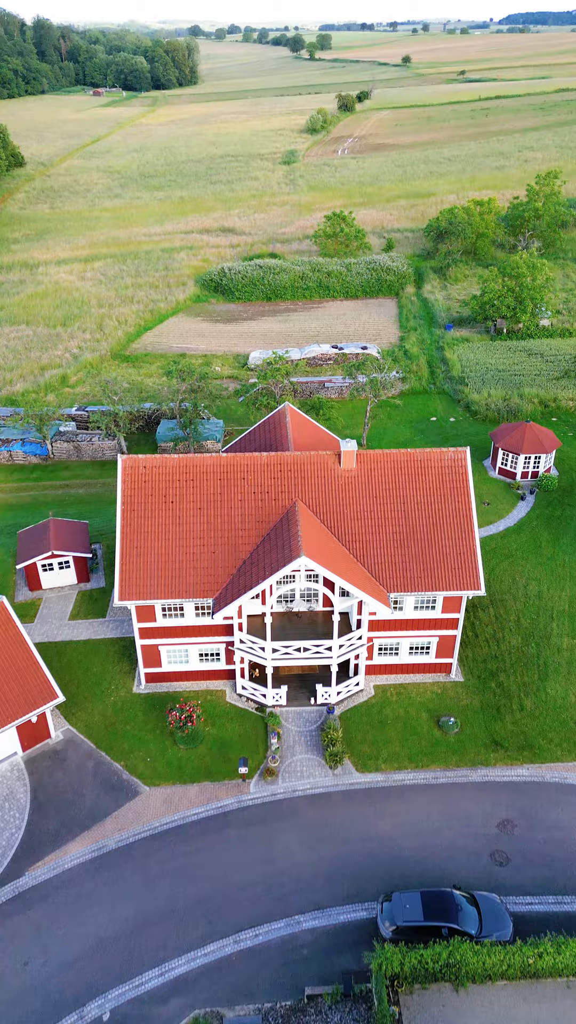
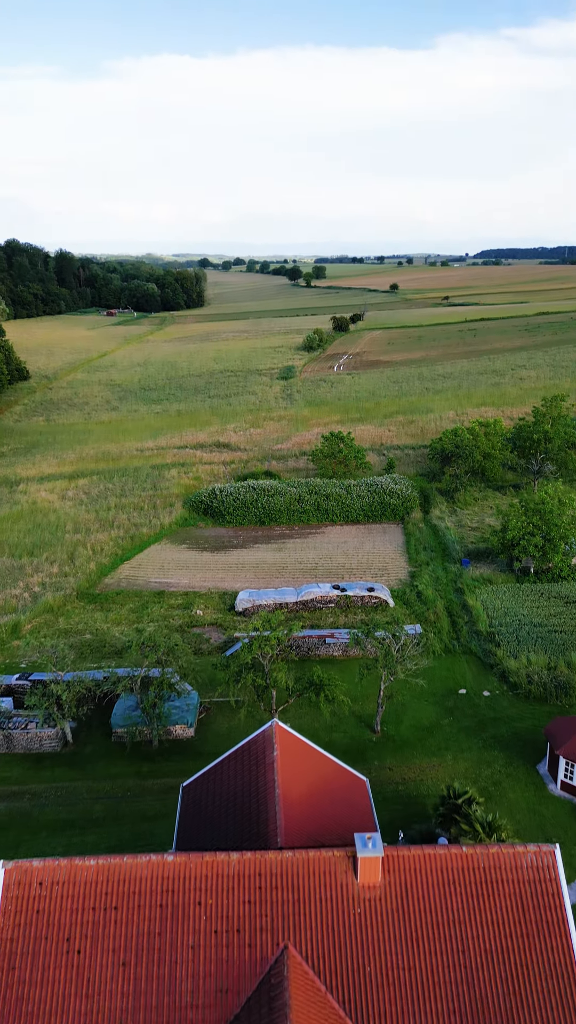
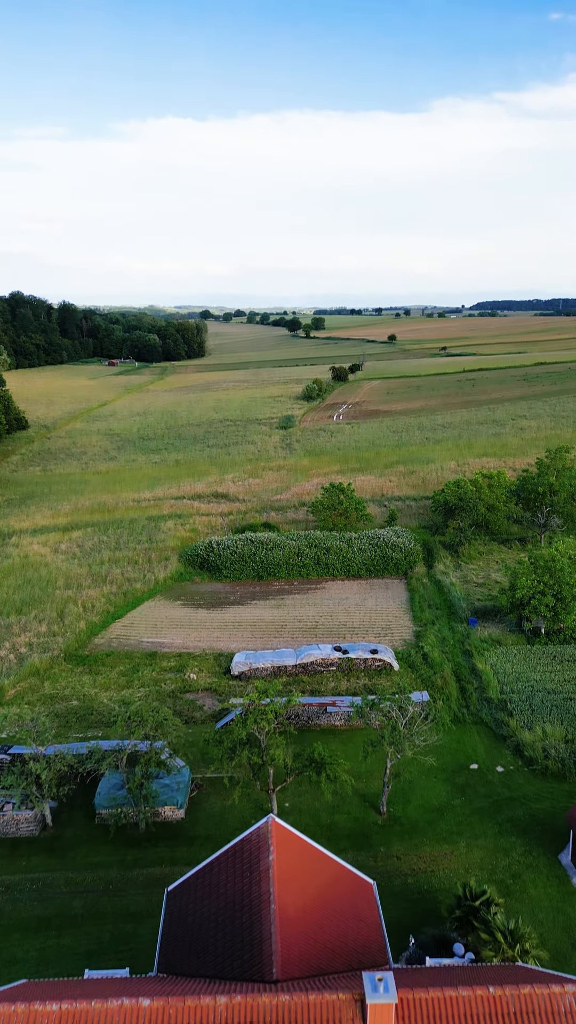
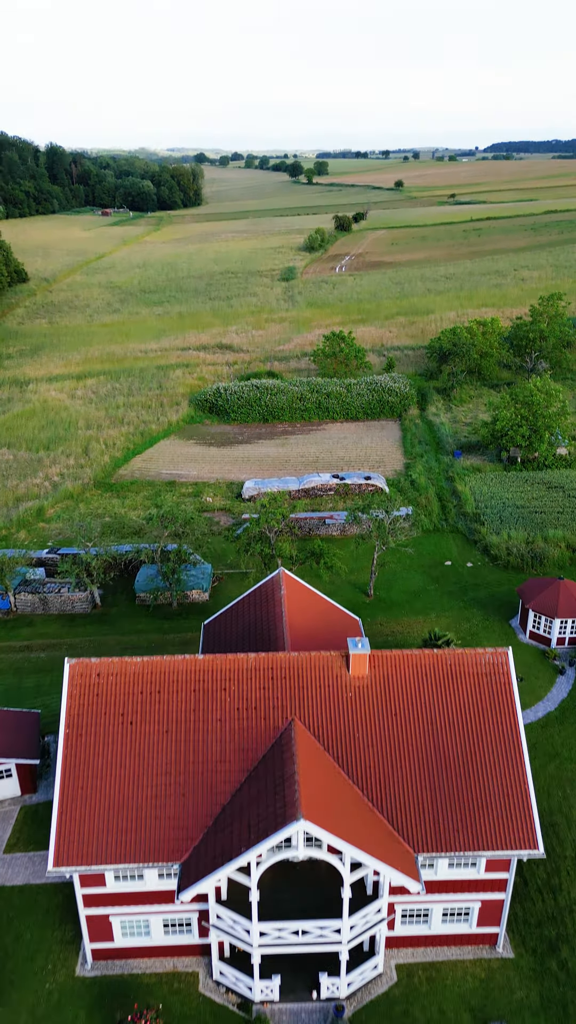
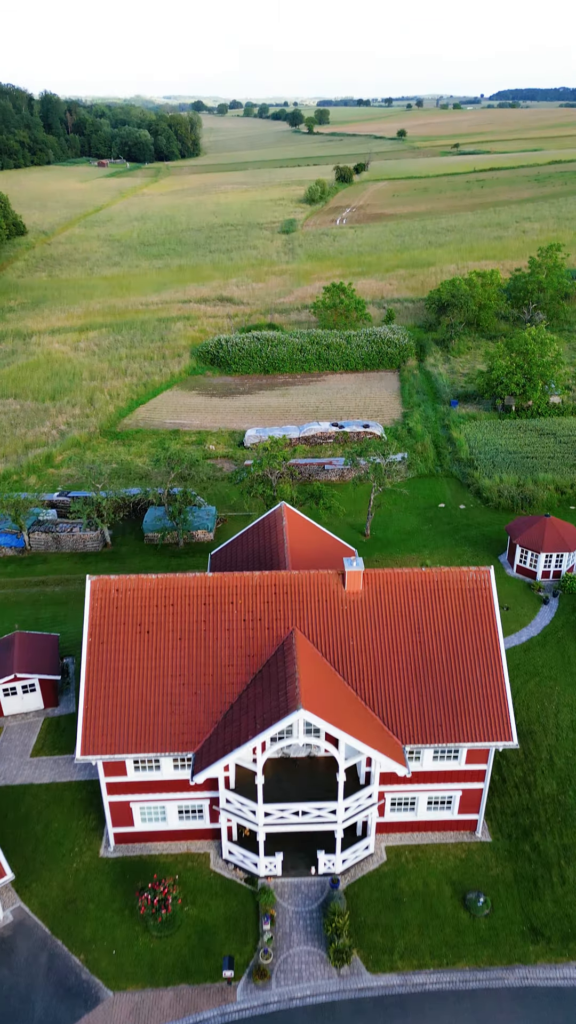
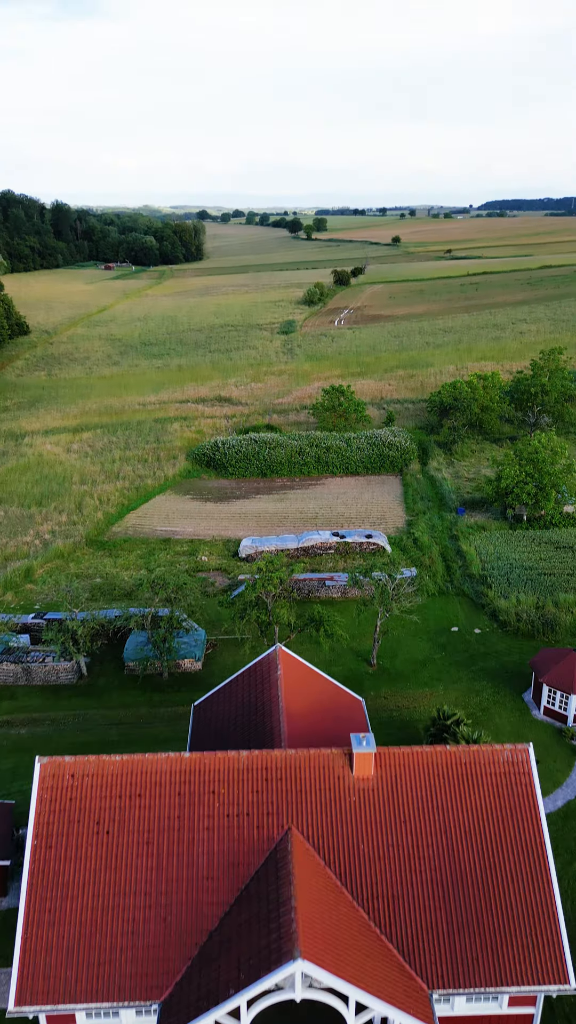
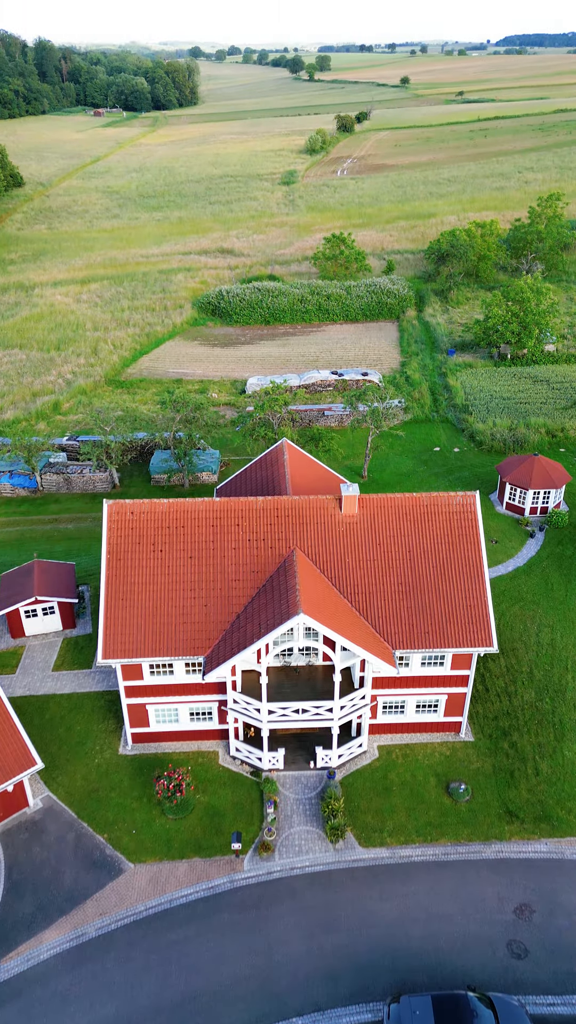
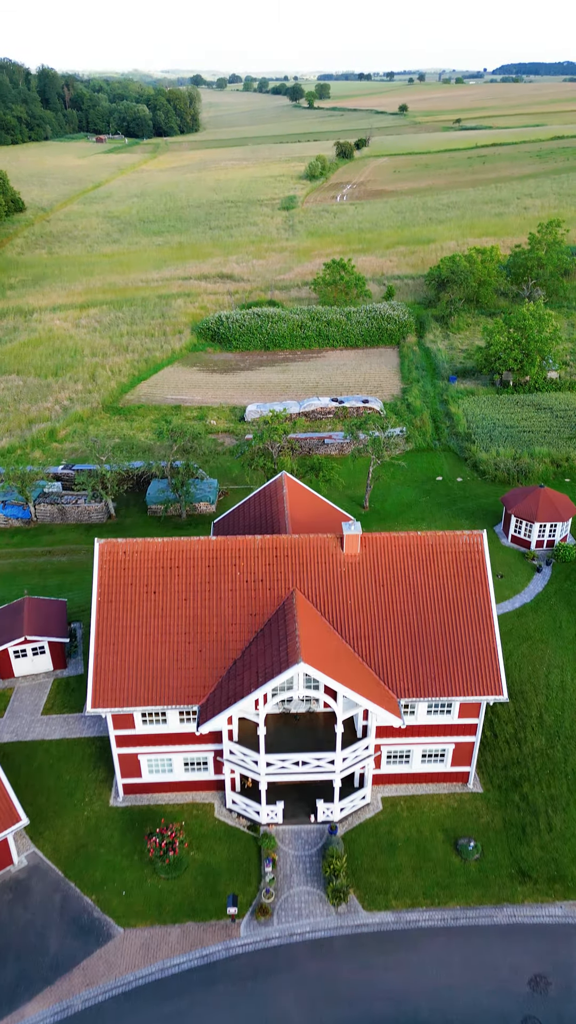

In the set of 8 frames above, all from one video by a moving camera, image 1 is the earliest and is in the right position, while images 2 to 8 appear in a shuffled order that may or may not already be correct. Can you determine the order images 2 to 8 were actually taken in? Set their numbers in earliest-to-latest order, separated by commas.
7, 8, 5, 4, 6, 2, 3
